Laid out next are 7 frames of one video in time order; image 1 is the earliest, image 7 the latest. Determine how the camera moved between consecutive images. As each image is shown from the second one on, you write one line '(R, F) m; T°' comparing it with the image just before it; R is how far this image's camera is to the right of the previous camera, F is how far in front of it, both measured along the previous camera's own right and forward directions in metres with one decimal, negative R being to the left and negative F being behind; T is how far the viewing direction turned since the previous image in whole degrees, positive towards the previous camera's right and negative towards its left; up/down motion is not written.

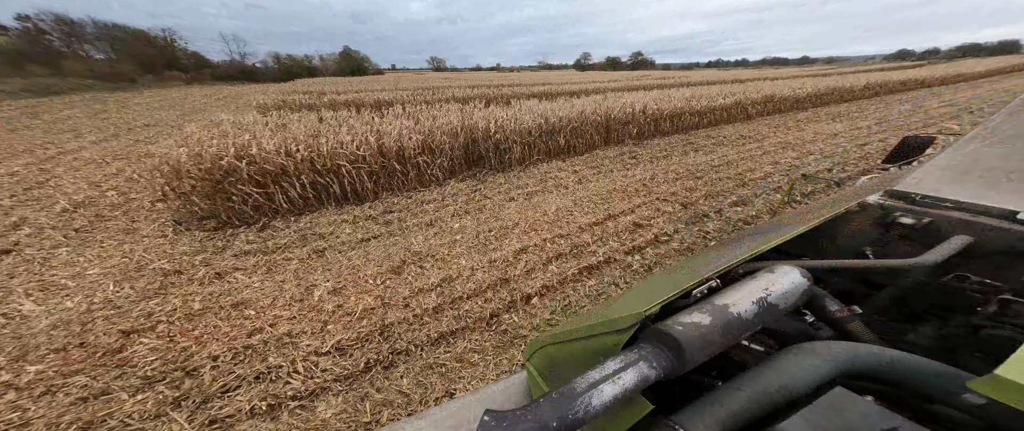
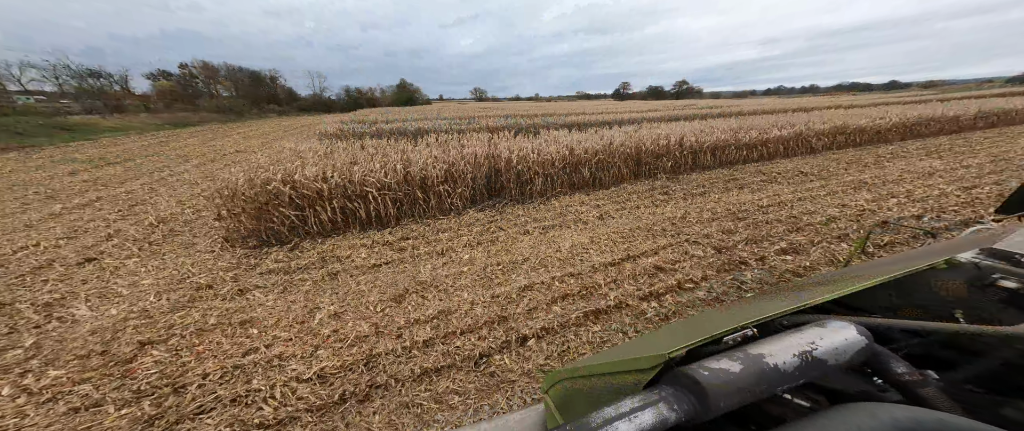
(+0.2, 0.0) m; -7°
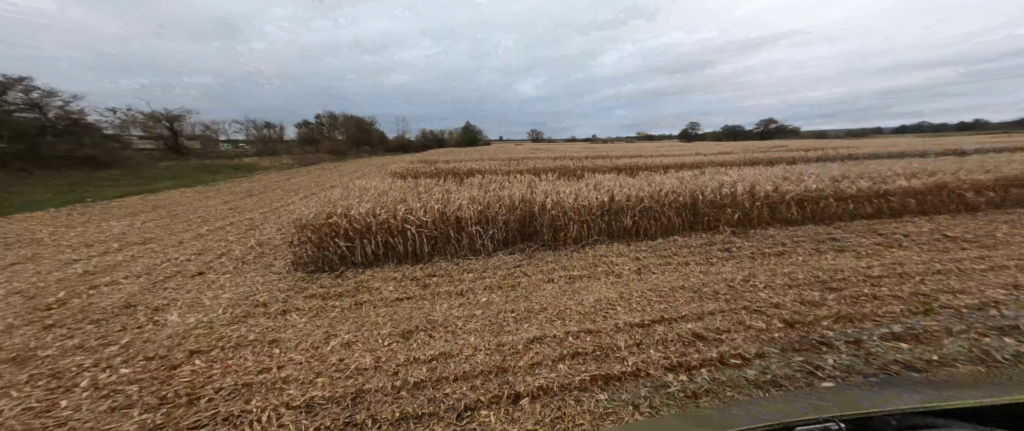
(+0.4, 0.0) m; -12°
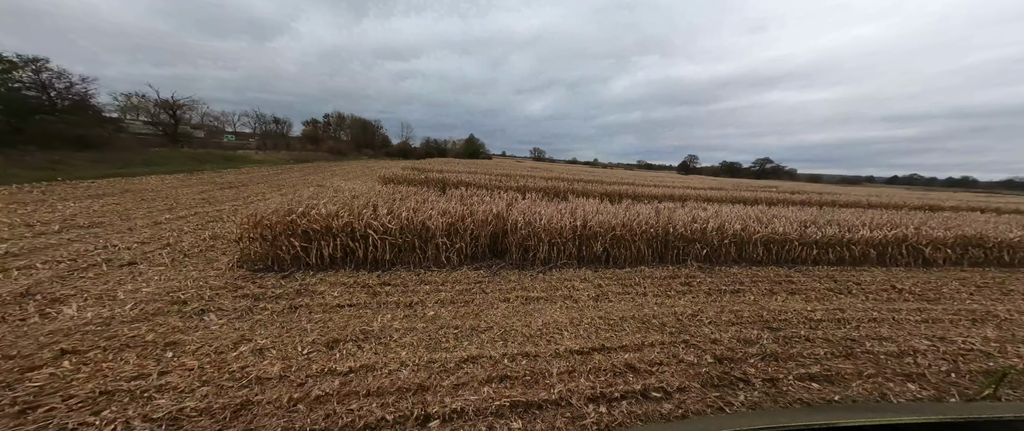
(+0.4, 0.0) m; +1°
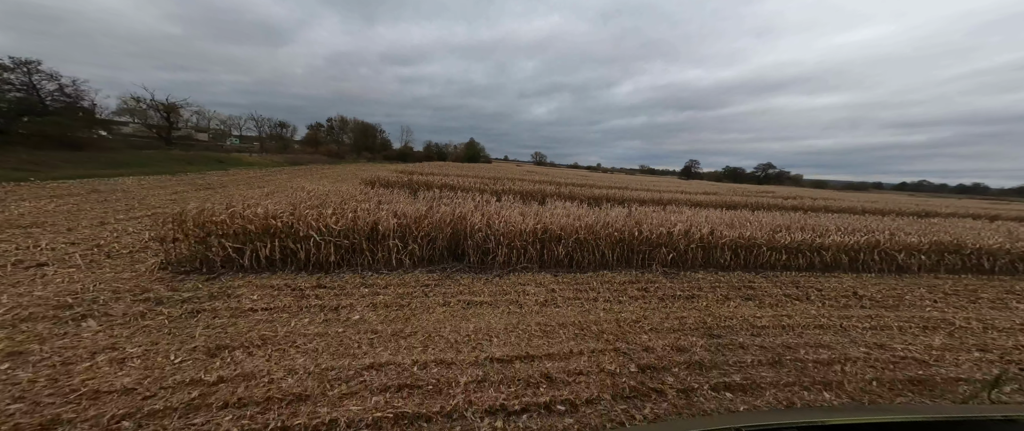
(+0.7, +0.1) m; 0°
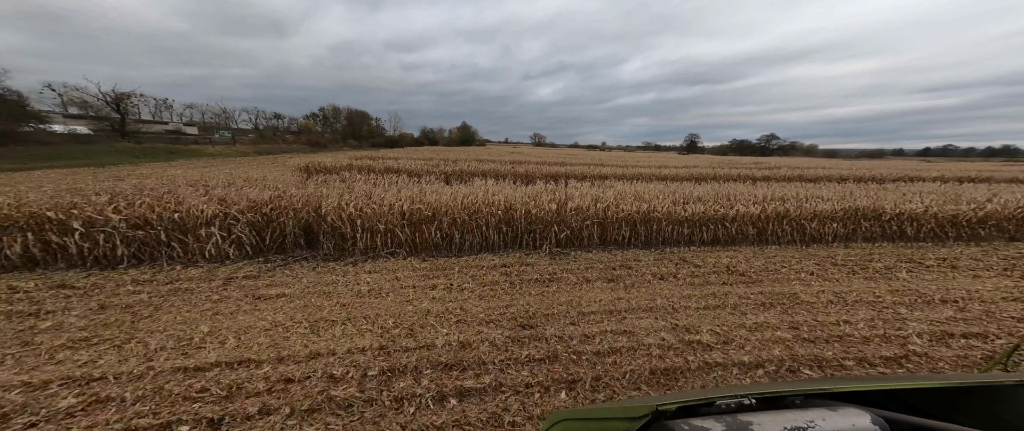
(+2.1, +0.5) m; +2°
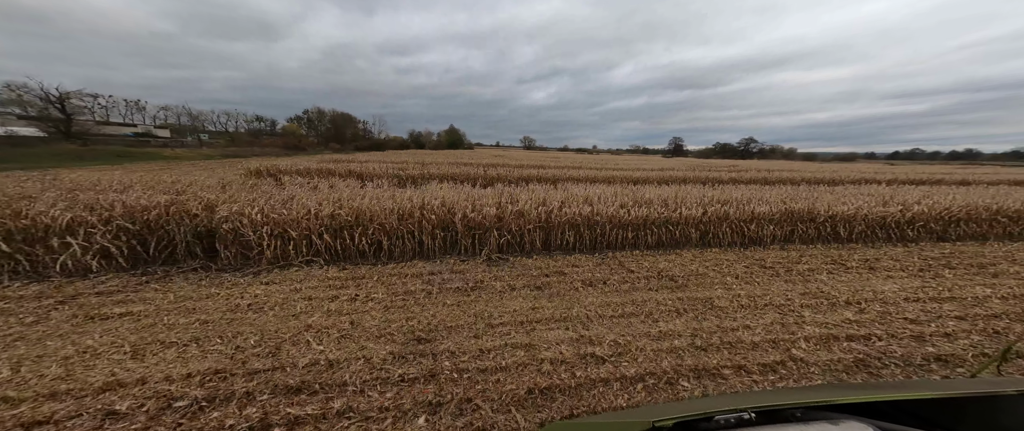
(+0.7, +0.2) m; +4°
